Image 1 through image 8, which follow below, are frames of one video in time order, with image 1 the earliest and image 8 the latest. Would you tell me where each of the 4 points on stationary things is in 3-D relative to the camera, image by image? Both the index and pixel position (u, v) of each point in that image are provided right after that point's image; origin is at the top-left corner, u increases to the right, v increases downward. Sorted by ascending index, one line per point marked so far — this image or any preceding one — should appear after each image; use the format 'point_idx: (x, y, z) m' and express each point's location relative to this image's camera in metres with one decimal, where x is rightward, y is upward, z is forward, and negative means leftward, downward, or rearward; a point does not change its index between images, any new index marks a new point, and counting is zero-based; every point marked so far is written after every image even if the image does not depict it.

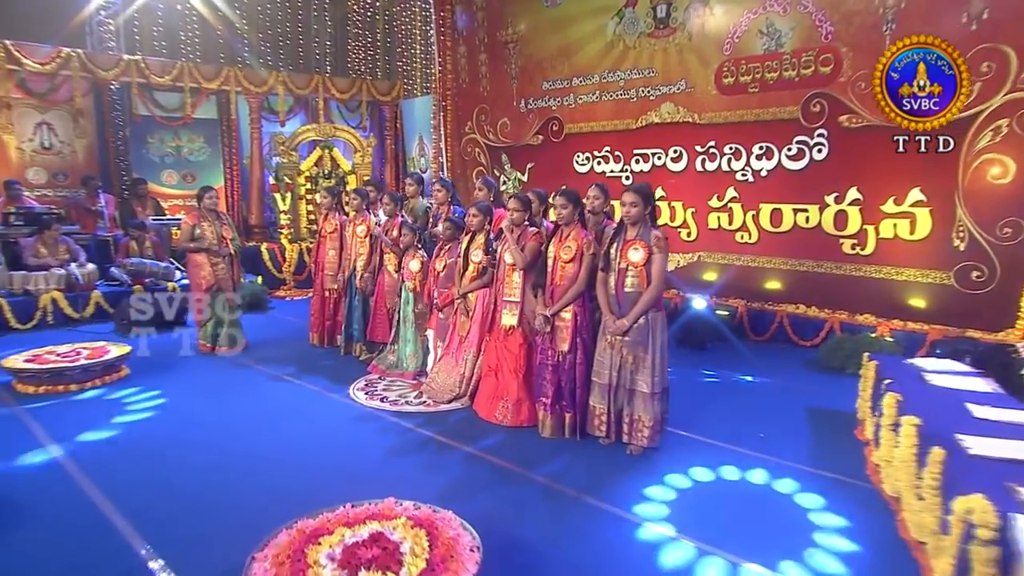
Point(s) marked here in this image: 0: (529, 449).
0: (+0.1, -0.6, +4.3) m
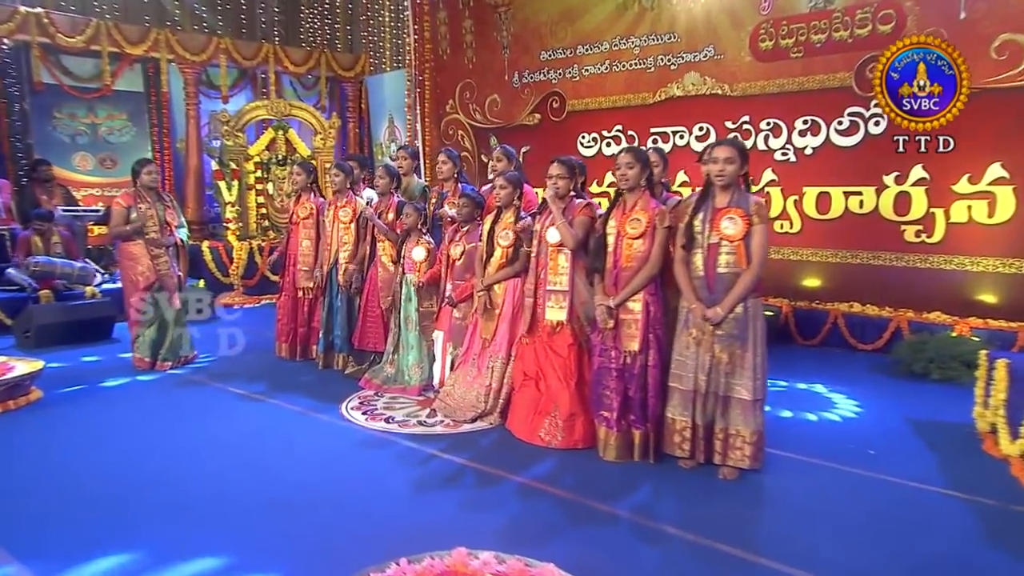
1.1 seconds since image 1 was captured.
0: (+0.3, -0.6, +3.4) m
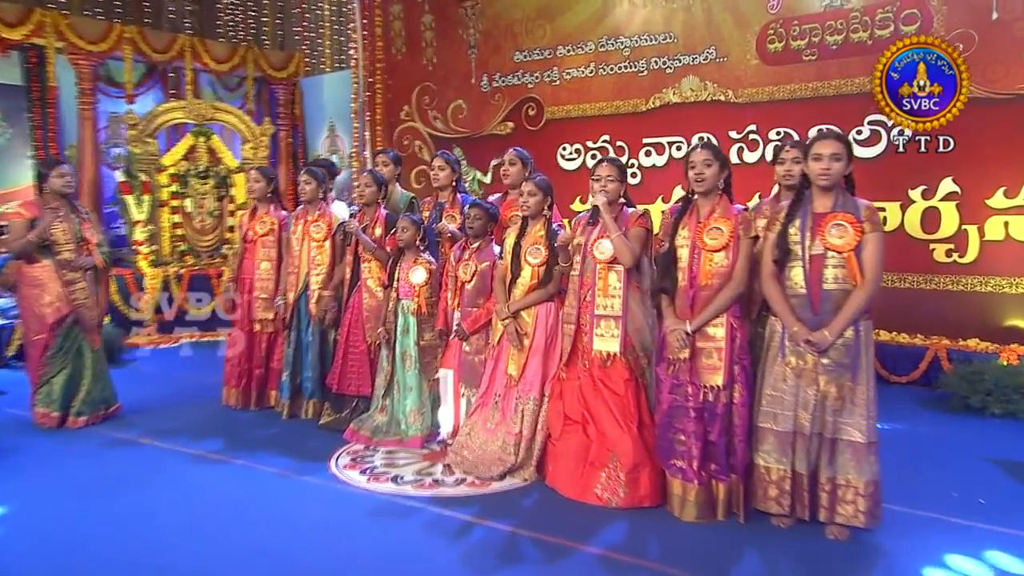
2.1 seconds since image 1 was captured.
0: (+0.4, -0.6, +2.7) m
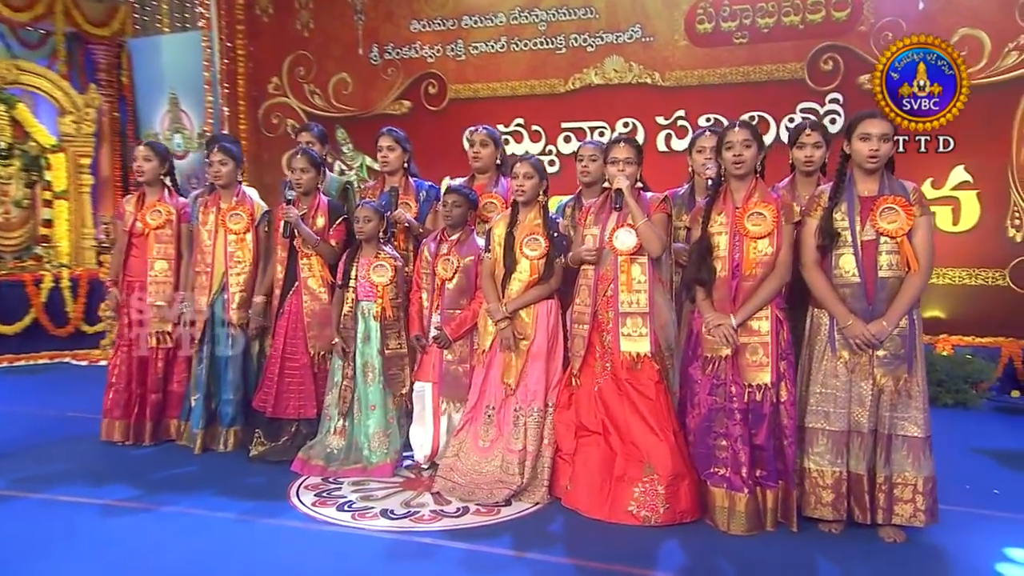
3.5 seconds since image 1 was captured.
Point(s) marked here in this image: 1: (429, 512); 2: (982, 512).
0: (+0.5, -0.6, +2.5) m
1: (-0.2, -0.6, +2.8) m
2: (+1.2, -0.6, +2.7) m
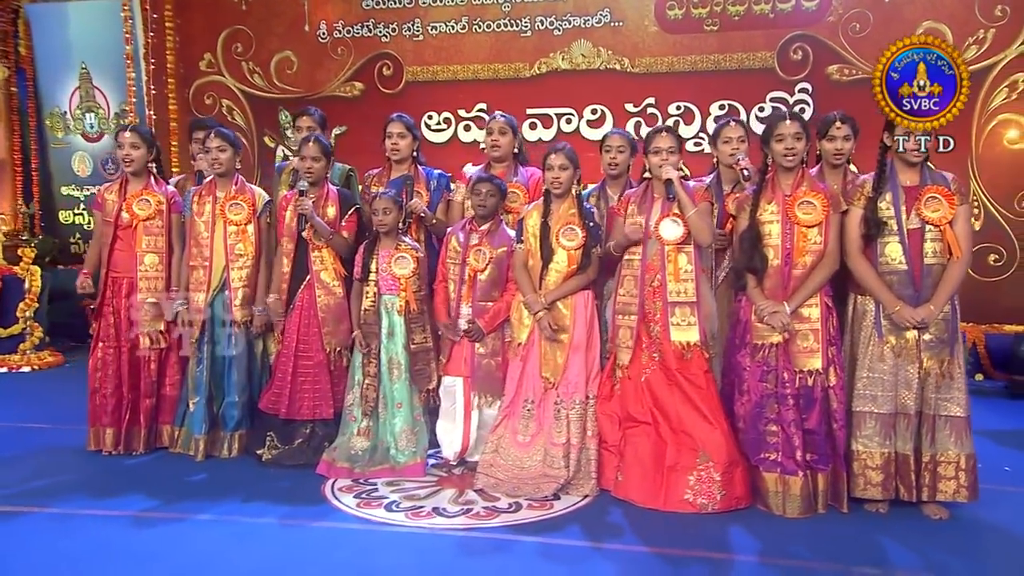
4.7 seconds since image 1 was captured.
0: (+0.7, -0.6, +2.5) m
1: (-0.1, -0.5, +2.7) m
2: (+1.3, -0.5, +2.9) m
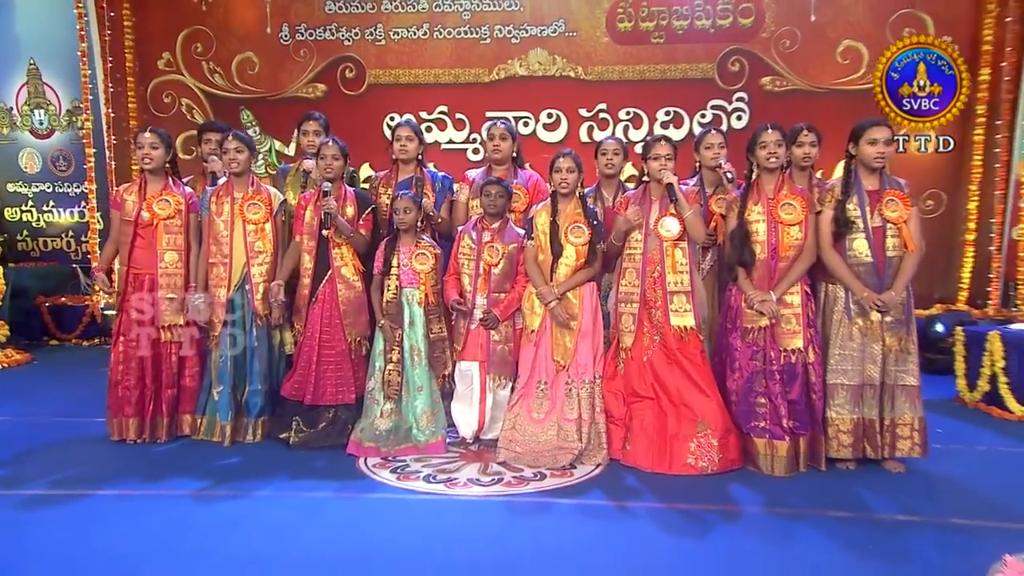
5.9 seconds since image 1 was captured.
0: (+0.8, -0.6, +2.9) m
1: (0.0, -0.5, +3.0) m
2: (+1.3, -0.5, +3.4) m
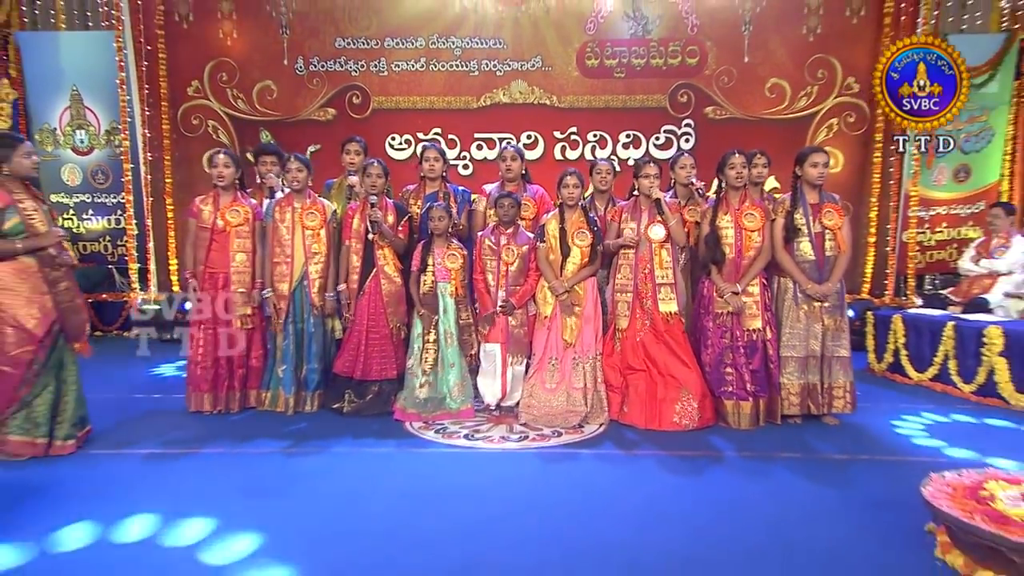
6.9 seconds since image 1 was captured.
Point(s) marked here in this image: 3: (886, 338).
0: (+0.9, -0.5, +3.8) m
1: (+0.1, -0.5, +3.7) m
2: (+1.3, -0.5, +4.3) m
3: (+1.7, -0.2, +4.9) m
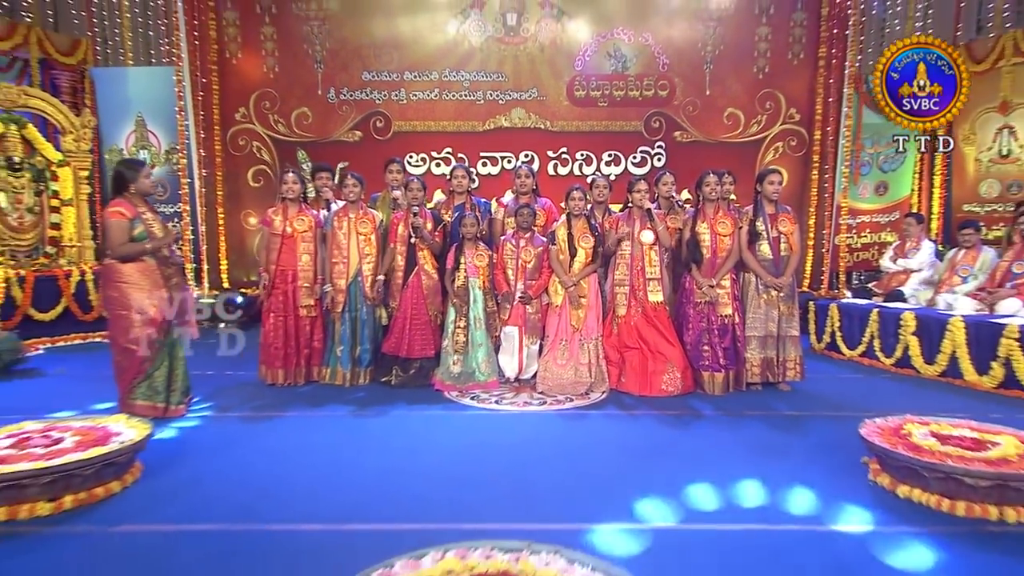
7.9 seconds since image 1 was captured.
0: (+1.0, -0.5, +4.7) m
1: (+0.2, -0.5, +4.6) m
2: (+1.4, -0.4, +5.3) m
3: (+1.7, -0.2, +6.0) m
